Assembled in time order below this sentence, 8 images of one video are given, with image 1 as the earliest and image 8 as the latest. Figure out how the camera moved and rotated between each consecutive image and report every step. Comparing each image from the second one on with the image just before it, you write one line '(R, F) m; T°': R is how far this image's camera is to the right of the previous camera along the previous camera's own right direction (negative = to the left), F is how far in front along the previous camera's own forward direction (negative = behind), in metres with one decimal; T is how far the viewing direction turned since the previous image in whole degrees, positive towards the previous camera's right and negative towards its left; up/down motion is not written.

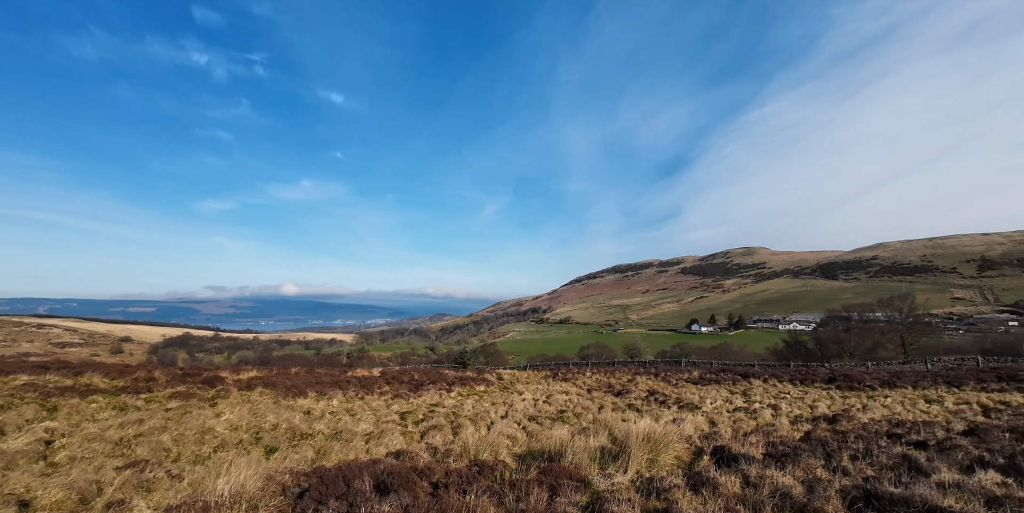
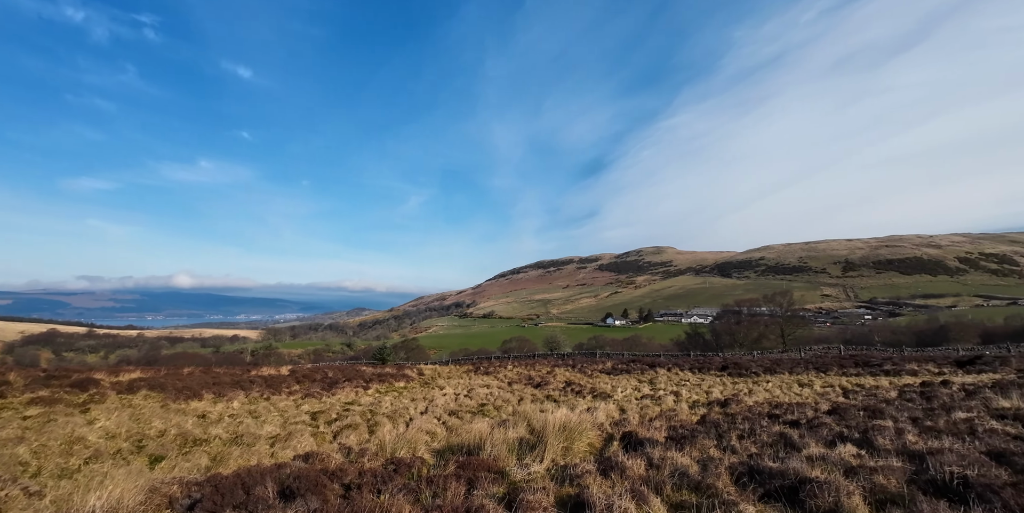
(+0.2, -0.1) m; +8°
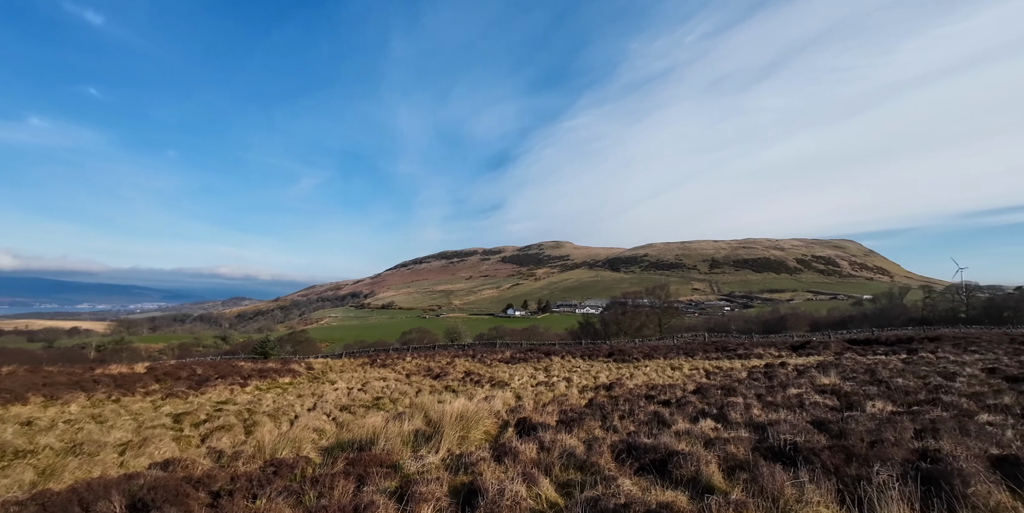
(+0.2, 0.0) m; +11°
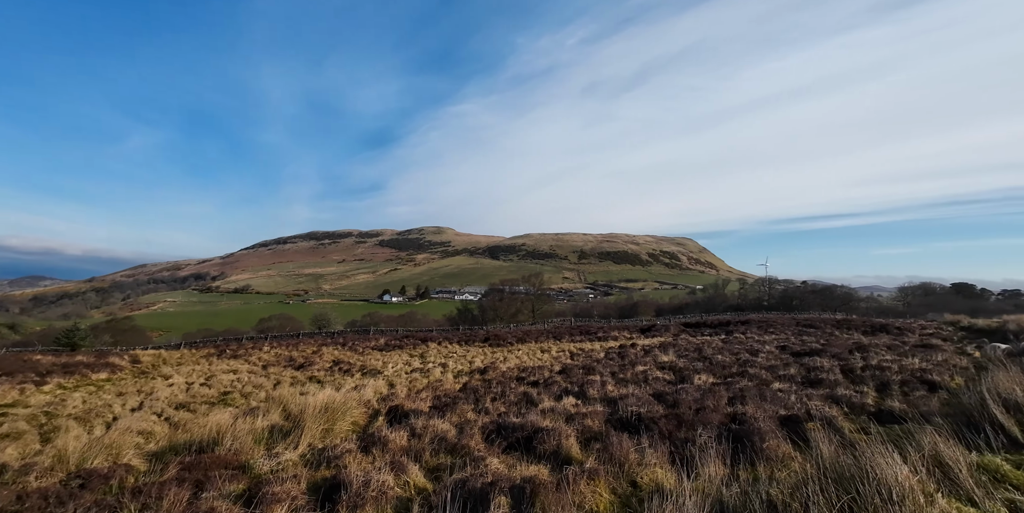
(+0.3, +0.3) m; +13°
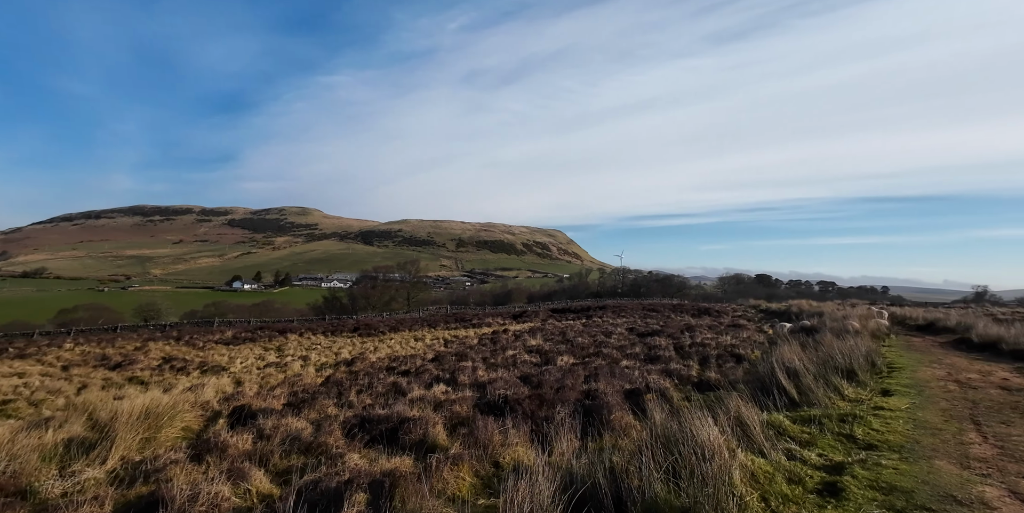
(+0.2, +0.3) m; +15°
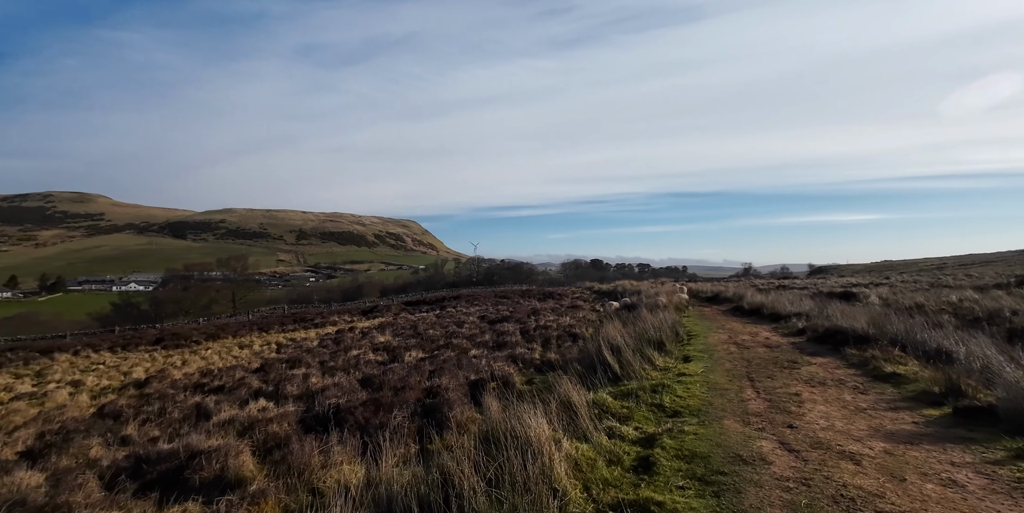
(+0.3, +0.4) m; +18°
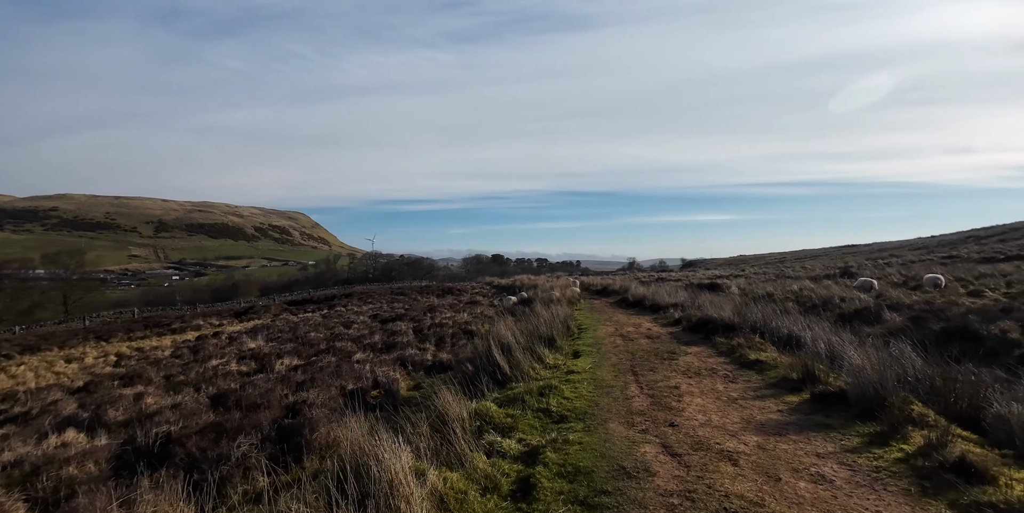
(+0.3, +0.6) m; +11°
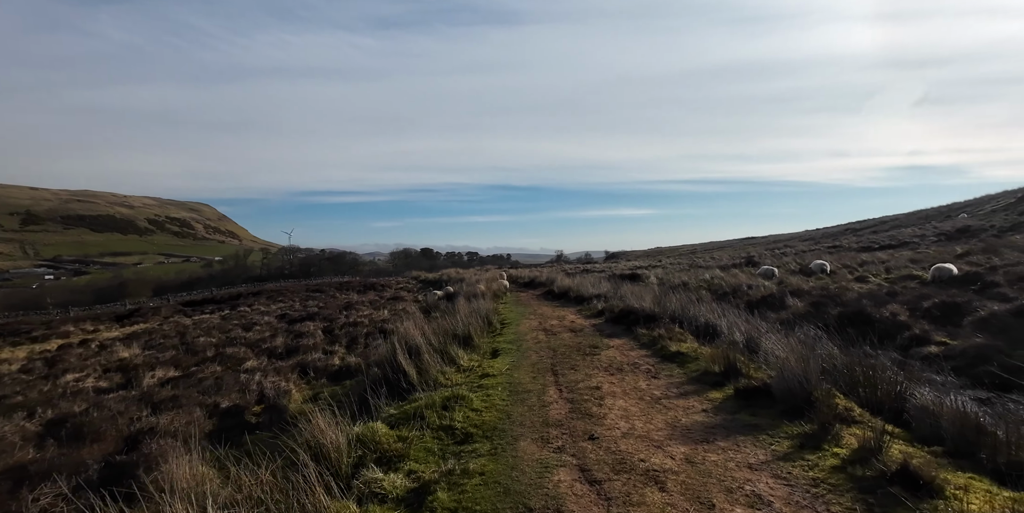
(+0.3, +0.8) m; +8°
